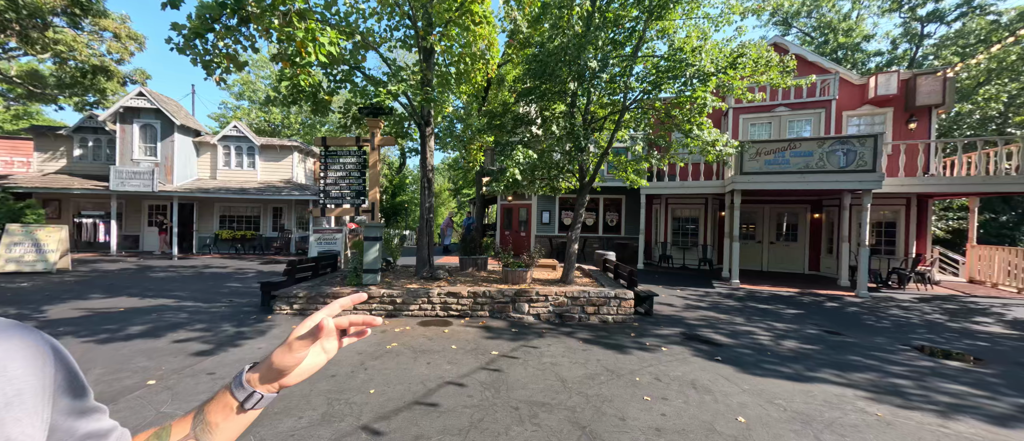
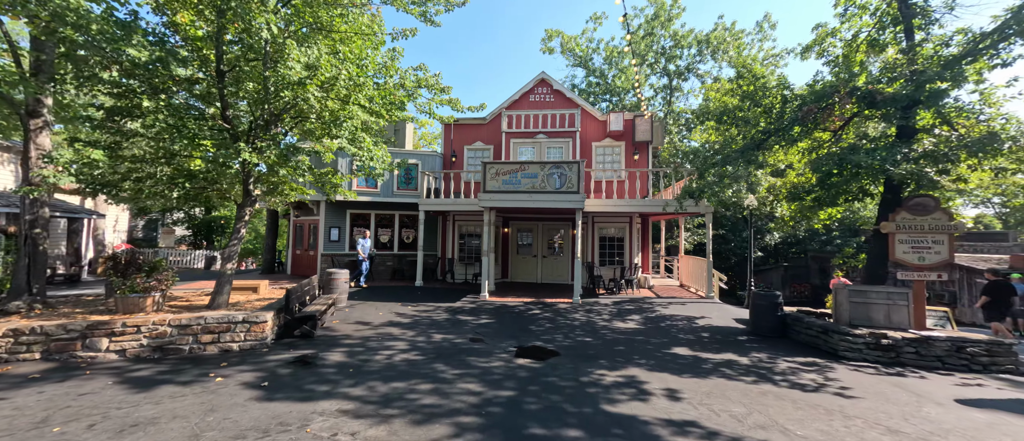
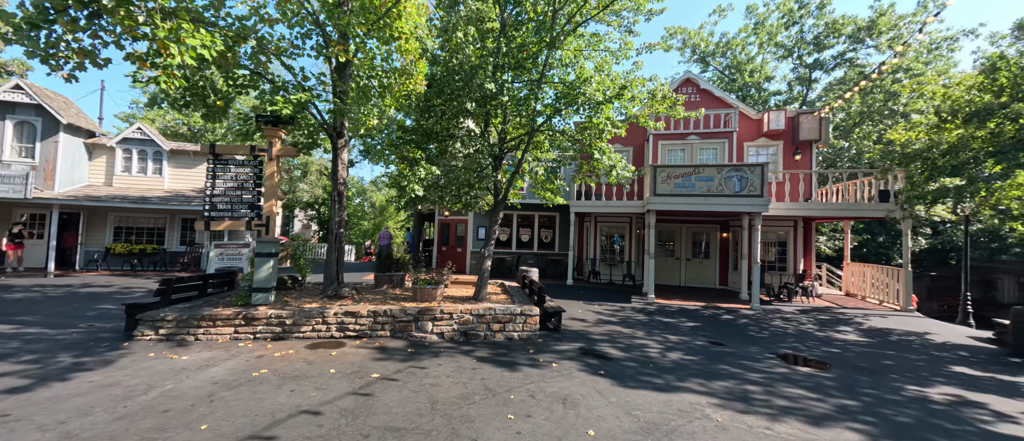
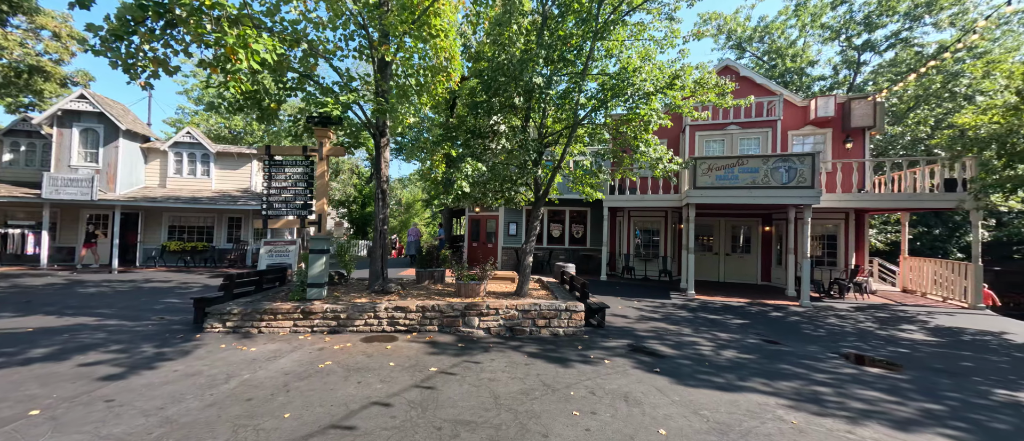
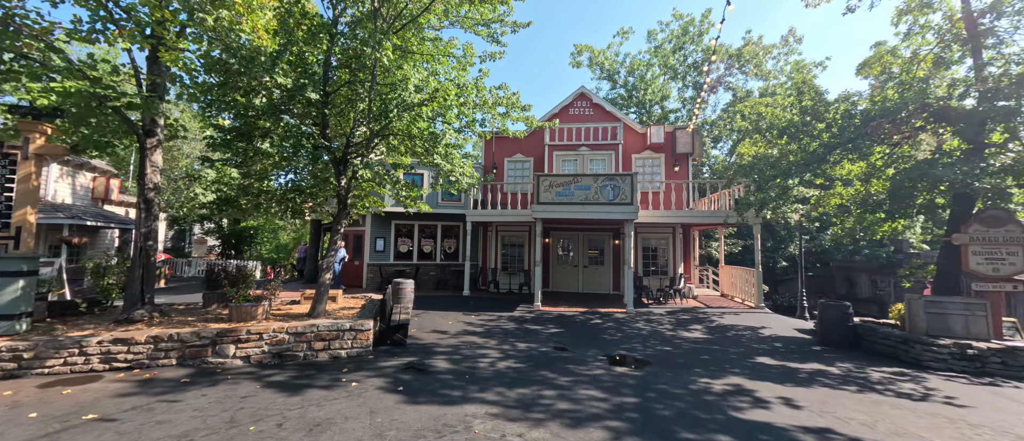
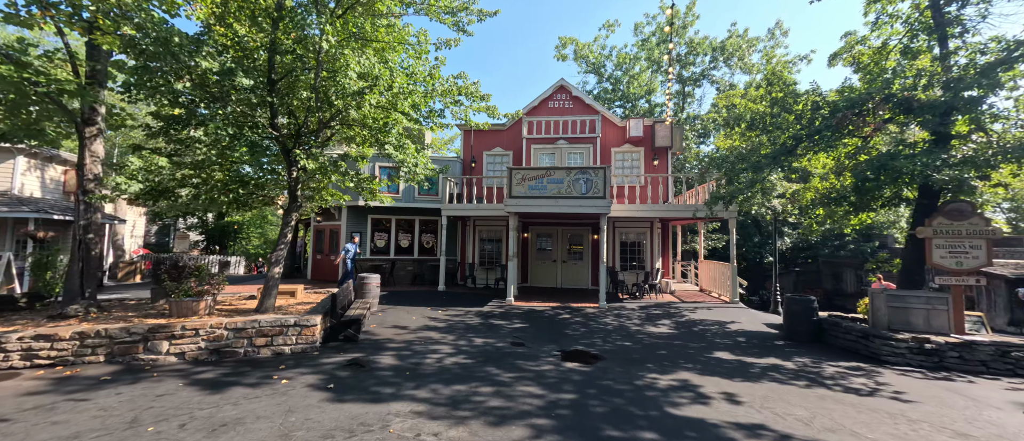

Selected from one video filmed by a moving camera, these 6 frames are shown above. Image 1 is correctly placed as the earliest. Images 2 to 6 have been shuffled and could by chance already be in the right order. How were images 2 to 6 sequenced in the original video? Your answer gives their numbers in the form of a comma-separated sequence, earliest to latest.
4, 3, 5, 6, 2
